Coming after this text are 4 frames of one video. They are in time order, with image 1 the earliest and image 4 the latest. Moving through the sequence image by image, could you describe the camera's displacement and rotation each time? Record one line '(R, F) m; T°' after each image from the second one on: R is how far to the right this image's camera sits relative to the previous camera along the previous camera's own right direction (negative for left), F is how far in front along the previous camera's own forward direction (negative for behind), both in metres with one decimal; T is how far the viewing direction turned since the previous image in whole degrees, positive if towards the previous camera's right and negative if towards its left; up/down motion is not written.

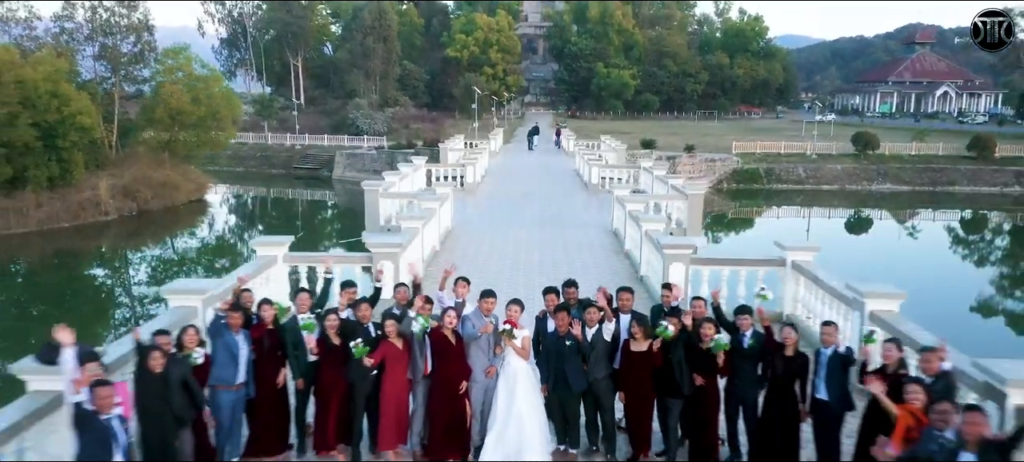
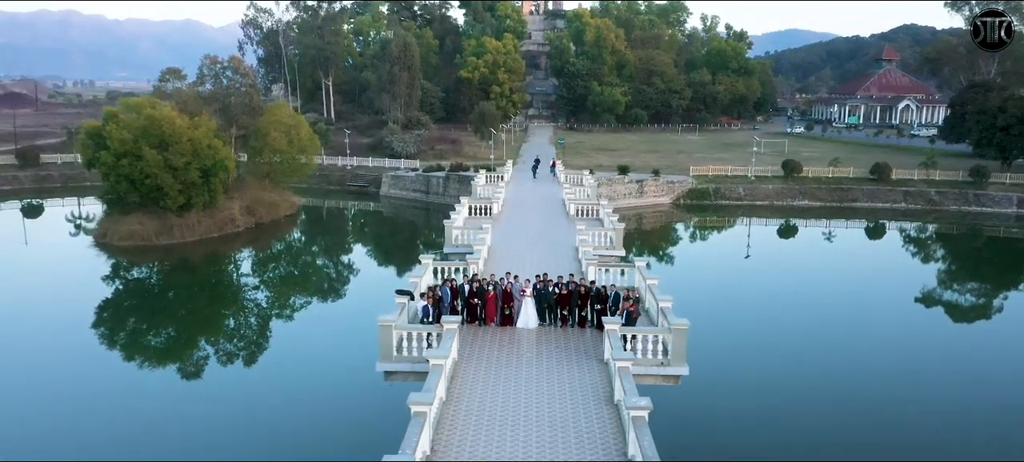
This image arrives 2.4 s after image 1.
(-0.1, -6.6) m; 0°
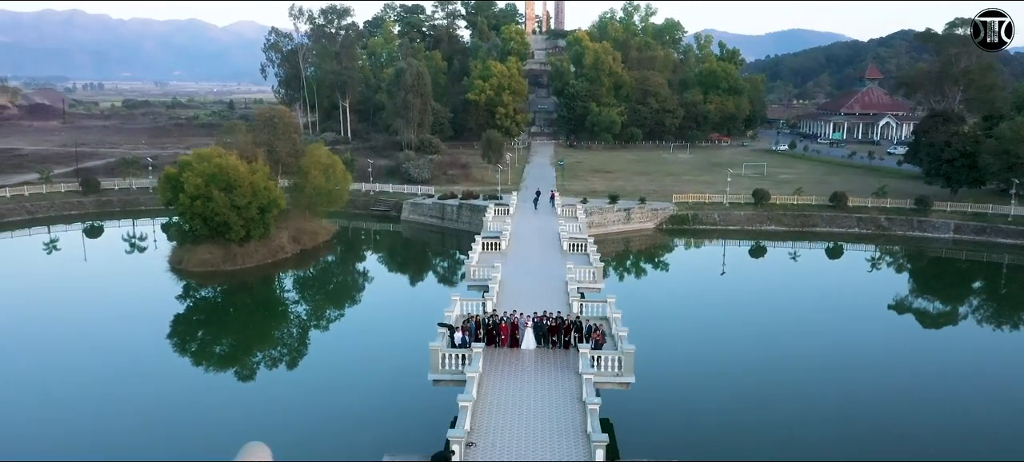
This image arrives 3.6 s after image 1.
(-0.1, -4.1) m; 0°
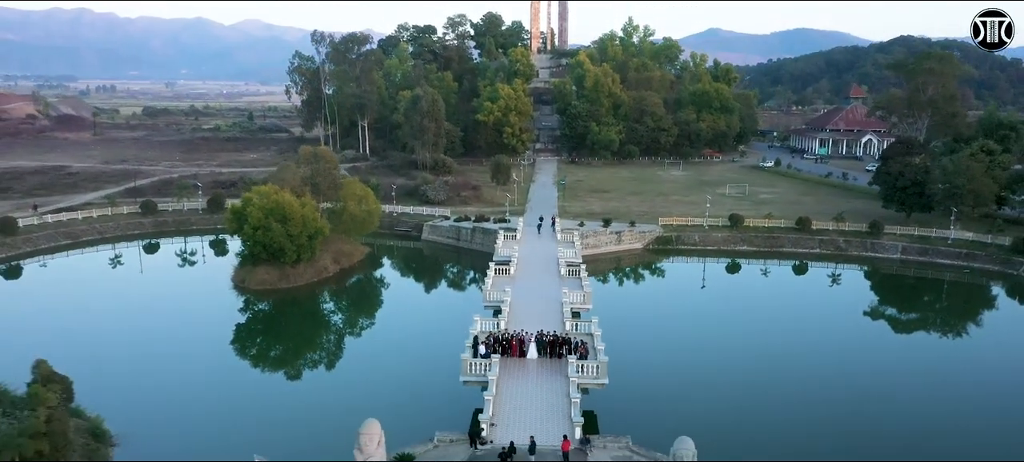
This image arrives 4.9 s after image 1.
(-0.1, -4.8) m; 0°
